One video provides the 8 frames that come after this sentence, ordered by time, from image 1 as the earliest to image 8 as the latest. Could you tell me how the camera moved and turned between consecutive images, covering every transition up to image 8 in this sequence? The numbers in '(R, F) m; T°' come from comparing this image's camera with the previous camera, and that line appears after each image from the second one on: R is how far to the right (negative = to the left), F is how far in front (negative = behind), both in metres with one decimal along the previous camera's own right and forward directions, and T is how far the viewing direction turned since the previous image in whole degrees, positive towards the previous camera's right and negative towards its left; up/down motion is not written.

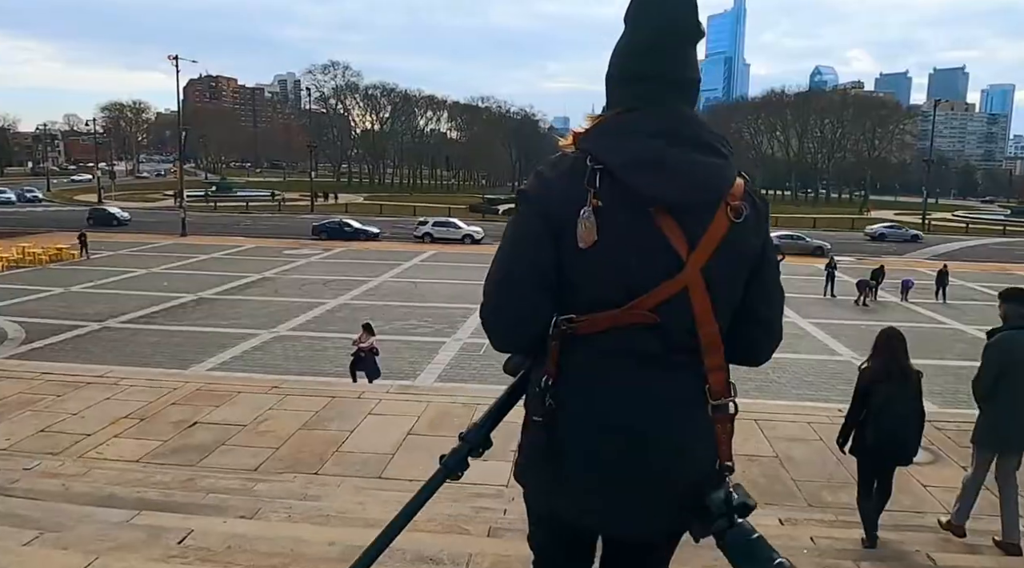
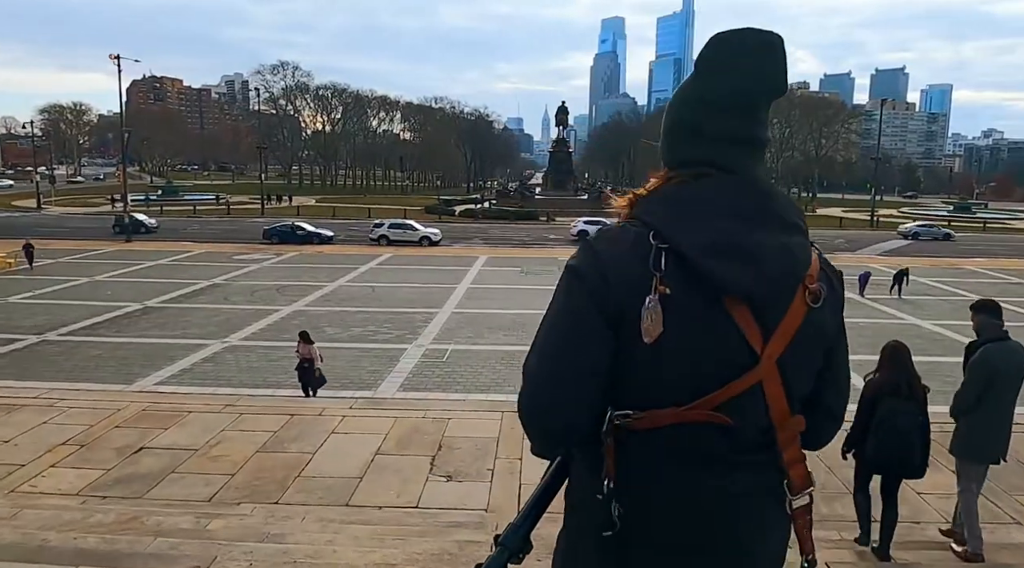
(-0.1, +0.3) m; +4°
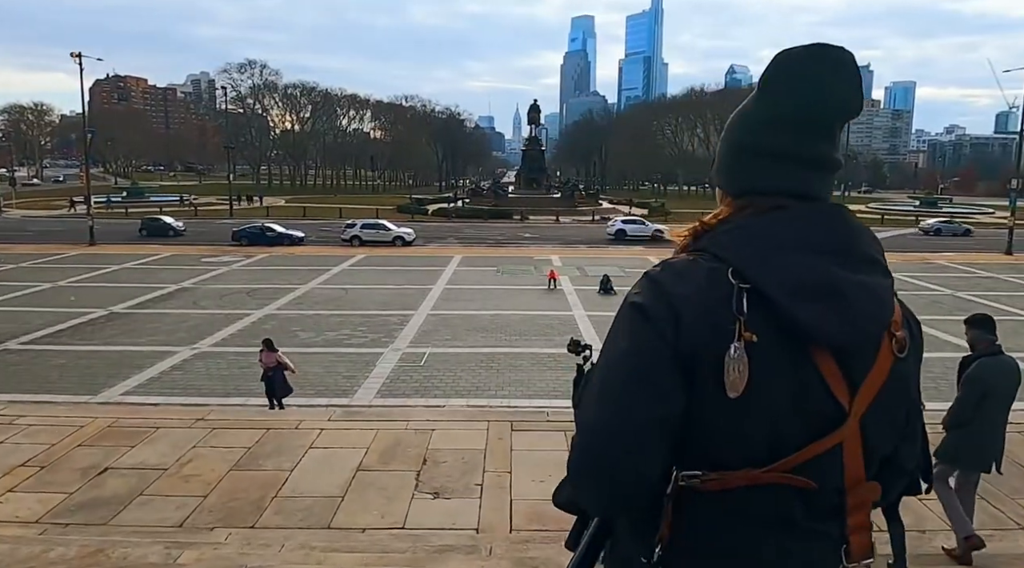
(-0.1, +0.2) m; +2°
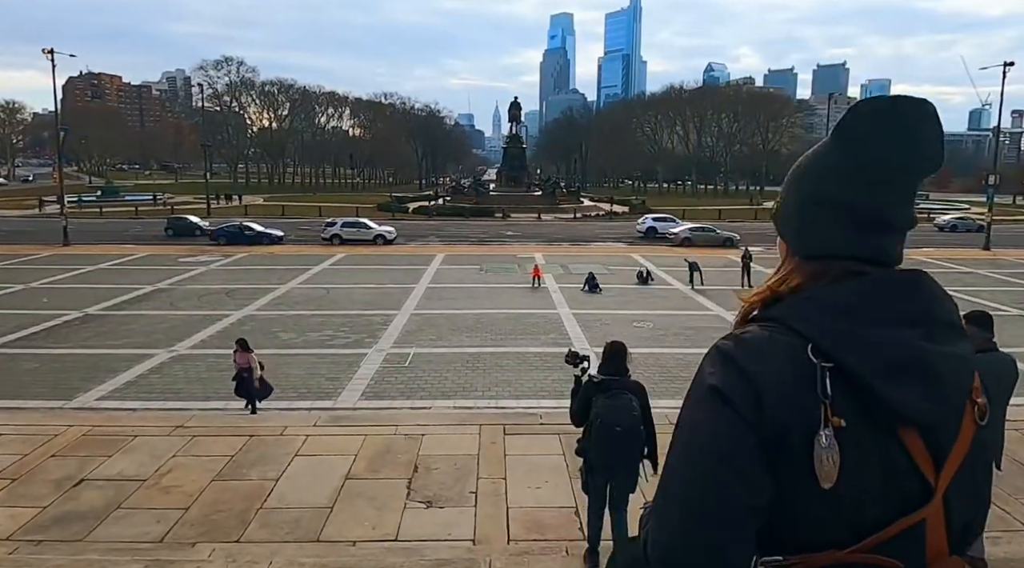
(-0.1, +0.2) m; +2°
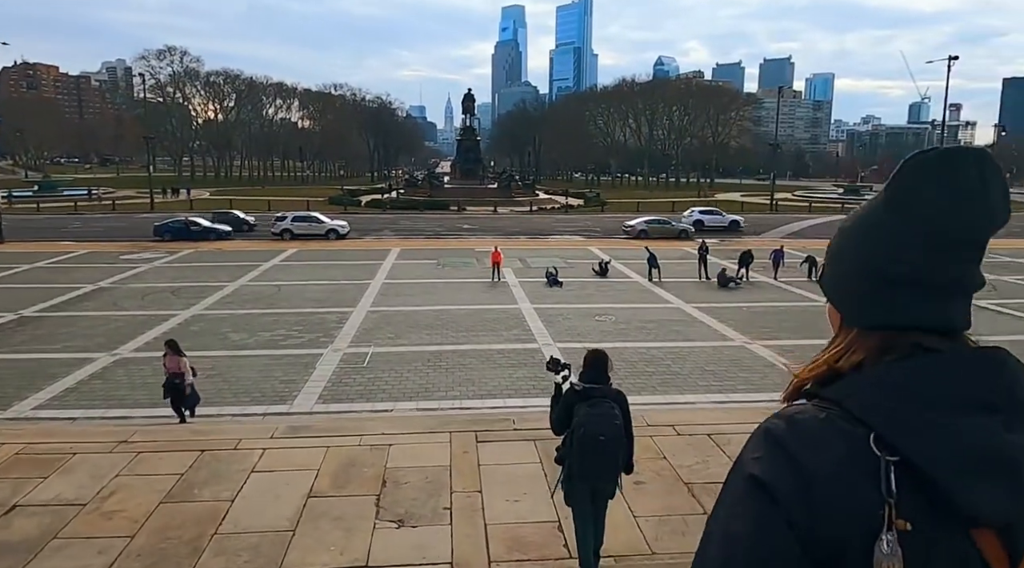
(-0.1, +0.3) m; +4°
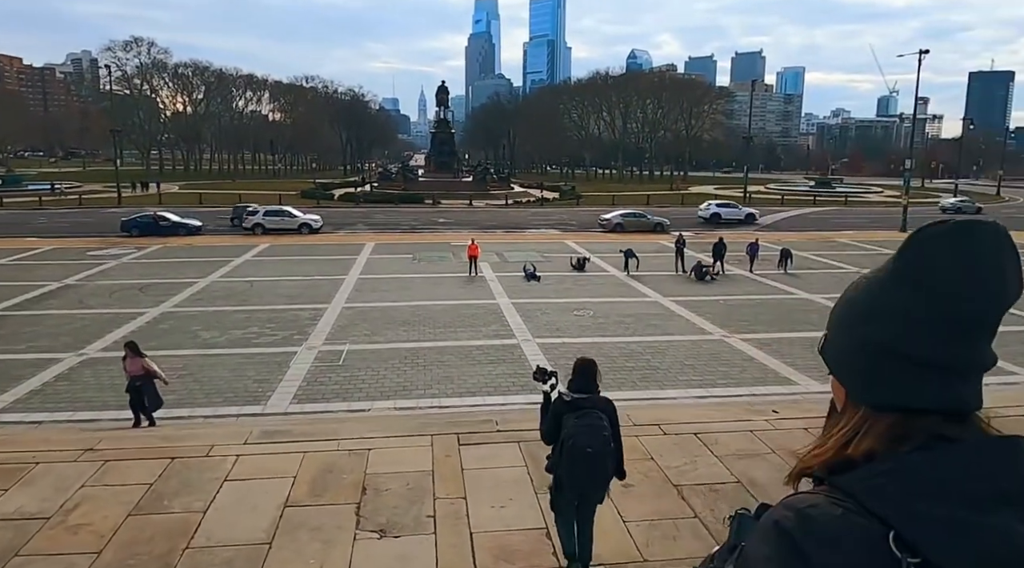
(-0.1, +0.2) m; +2°
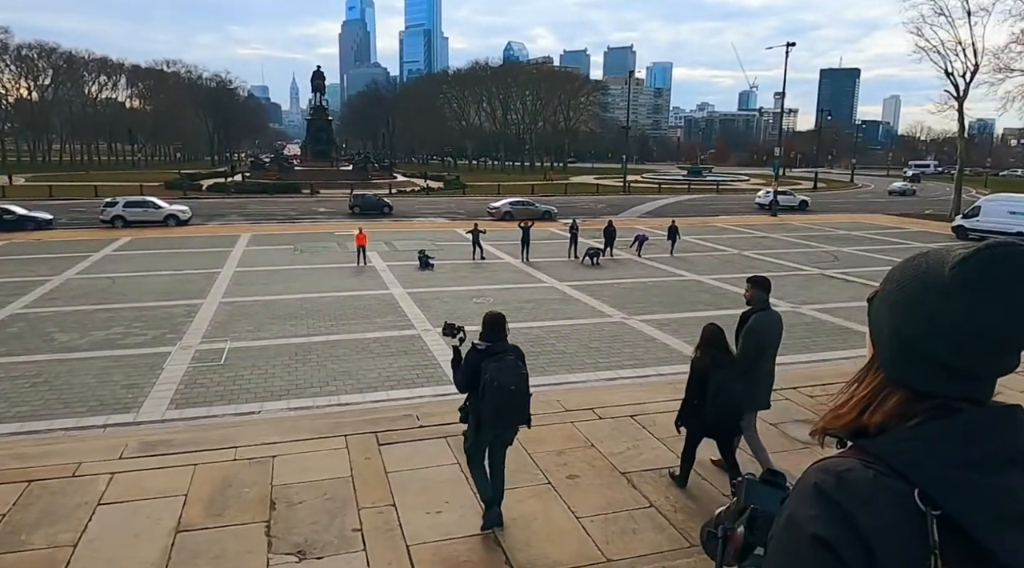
(-0.3, +0.5) m; +10°
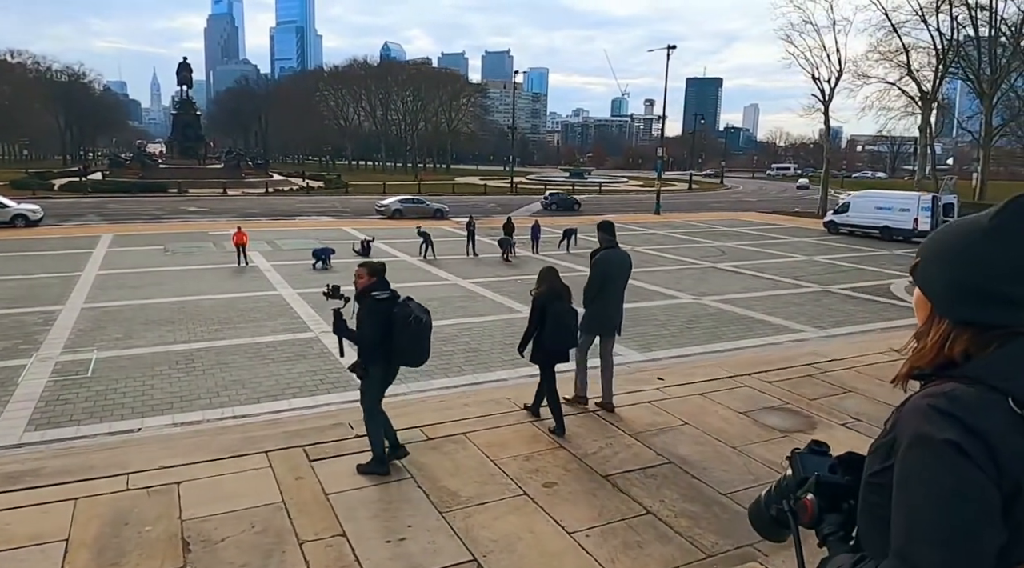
(-0.5, +0.6) m; +10°
